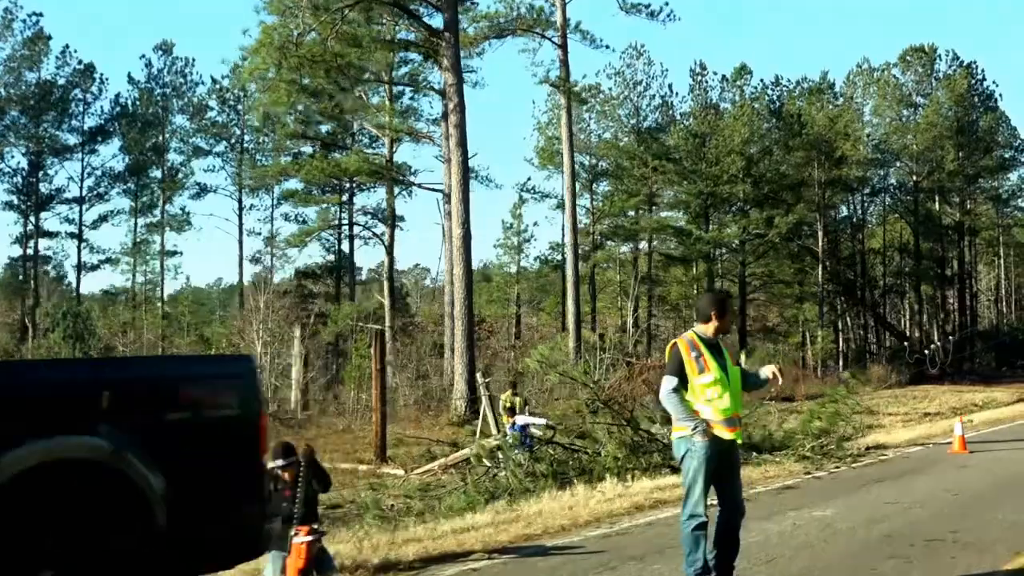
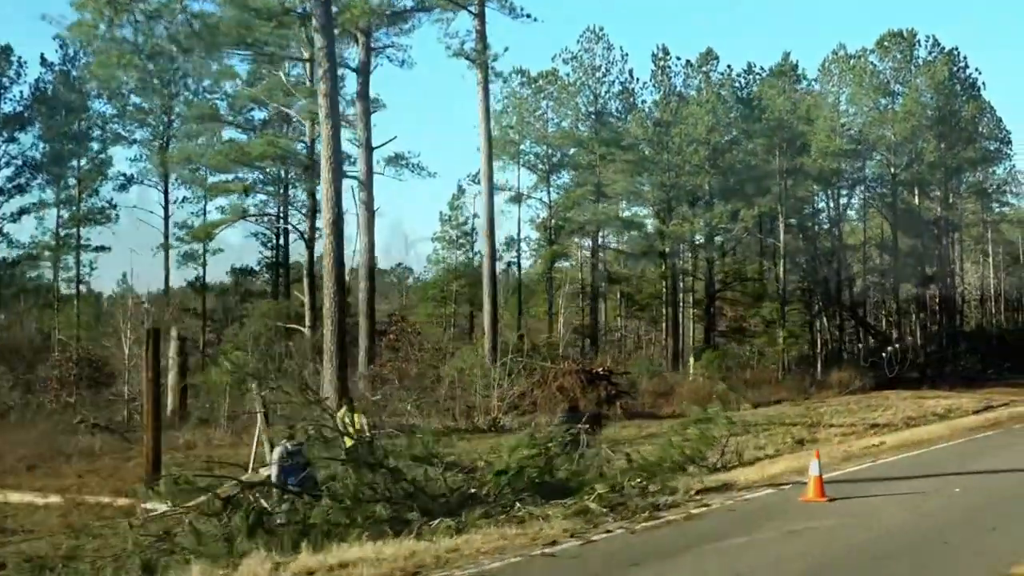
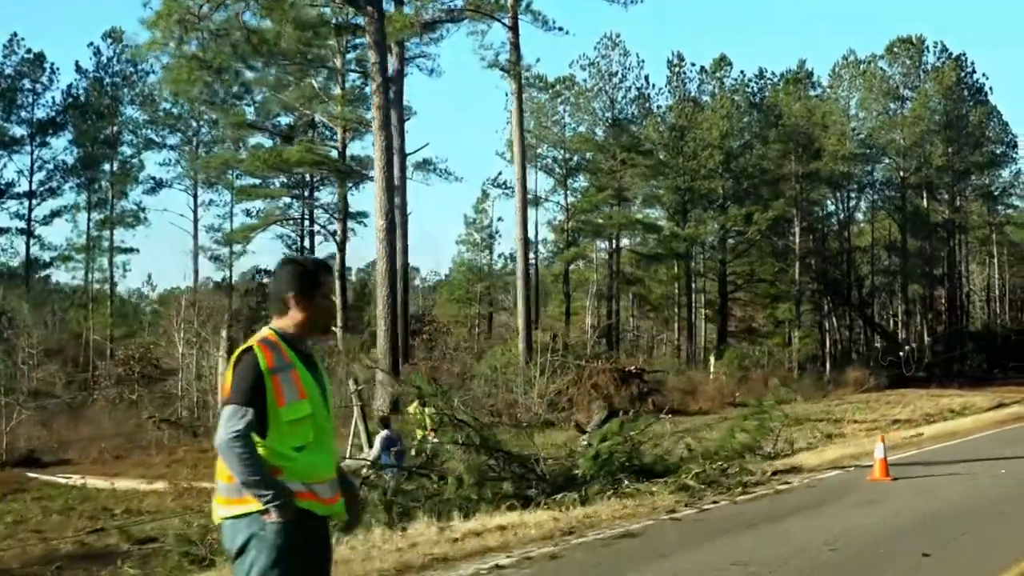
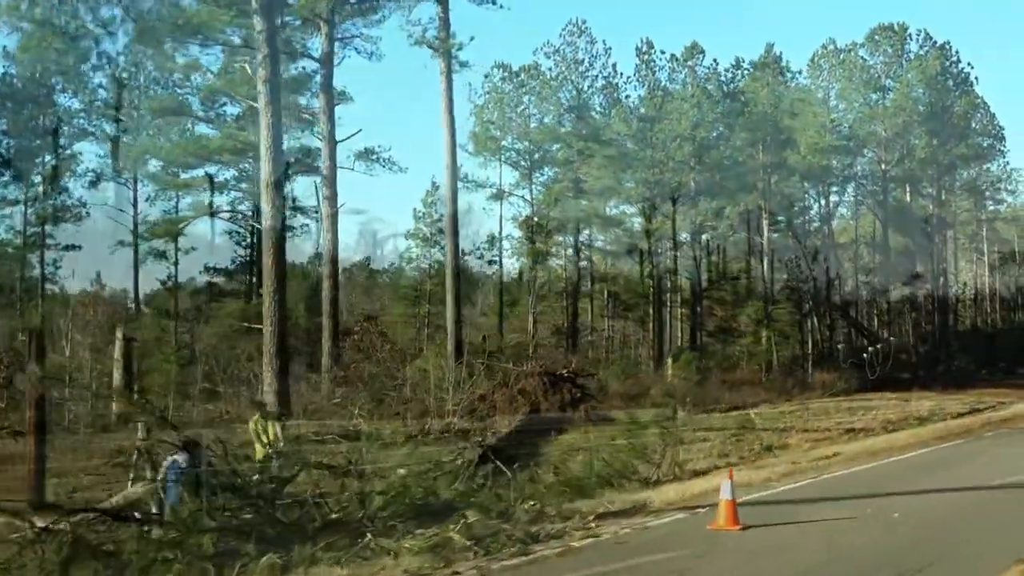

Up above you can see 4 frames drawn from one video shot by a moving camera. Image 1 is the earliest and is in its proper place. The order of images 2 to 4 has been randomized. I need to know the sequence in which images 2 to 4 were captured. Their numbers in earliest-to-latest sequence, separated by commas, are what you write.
3, 2, 4
